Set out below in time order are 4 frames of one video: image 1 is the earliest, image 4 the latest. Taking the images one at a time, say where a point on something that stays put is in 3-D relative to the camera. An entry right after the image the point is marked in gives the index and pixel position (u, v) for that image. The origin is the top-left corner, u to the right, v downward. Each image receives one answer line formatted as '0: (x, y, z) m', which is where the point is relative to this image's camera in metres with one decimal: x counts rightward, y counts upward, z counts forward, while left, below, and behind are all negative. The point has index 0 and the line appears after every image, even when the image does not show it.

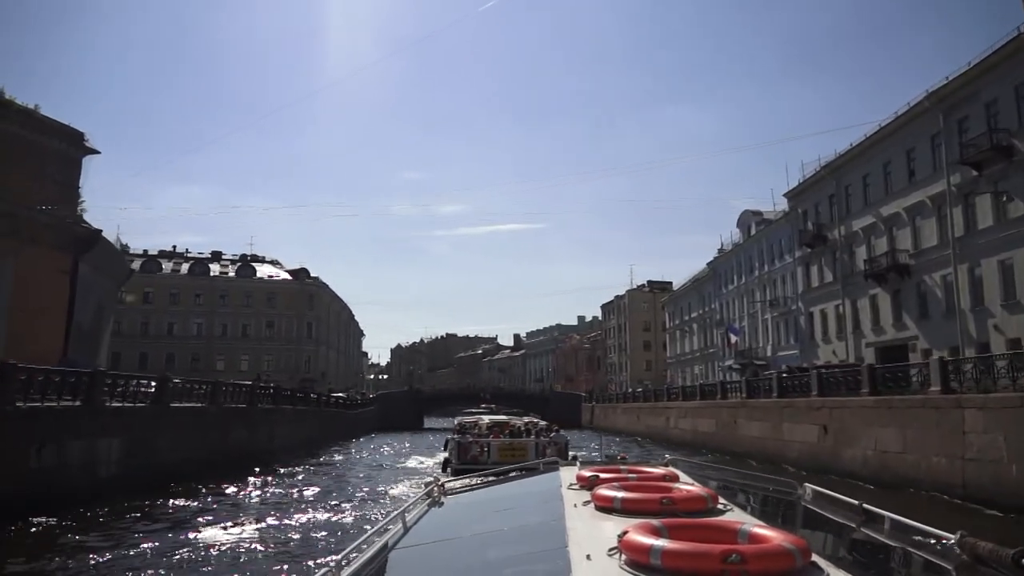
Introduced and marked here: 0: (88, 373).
0: (-5.5, -1.0, +9.6) m
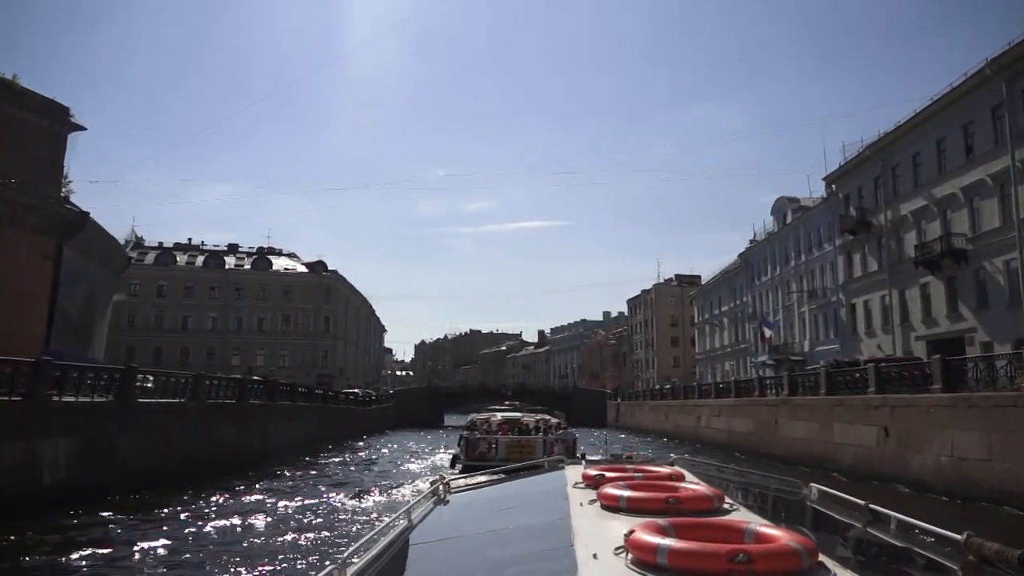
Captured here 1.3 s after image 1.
0: (-6.3, -1.1, +9.8) m
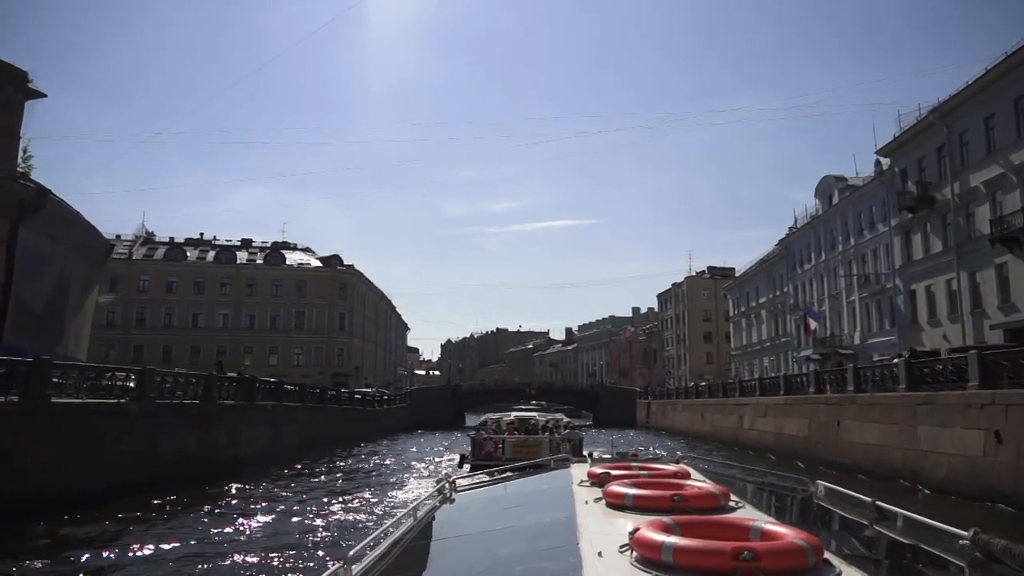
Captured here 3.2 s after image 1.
0: (-7.5, -0.9, +10.0) m
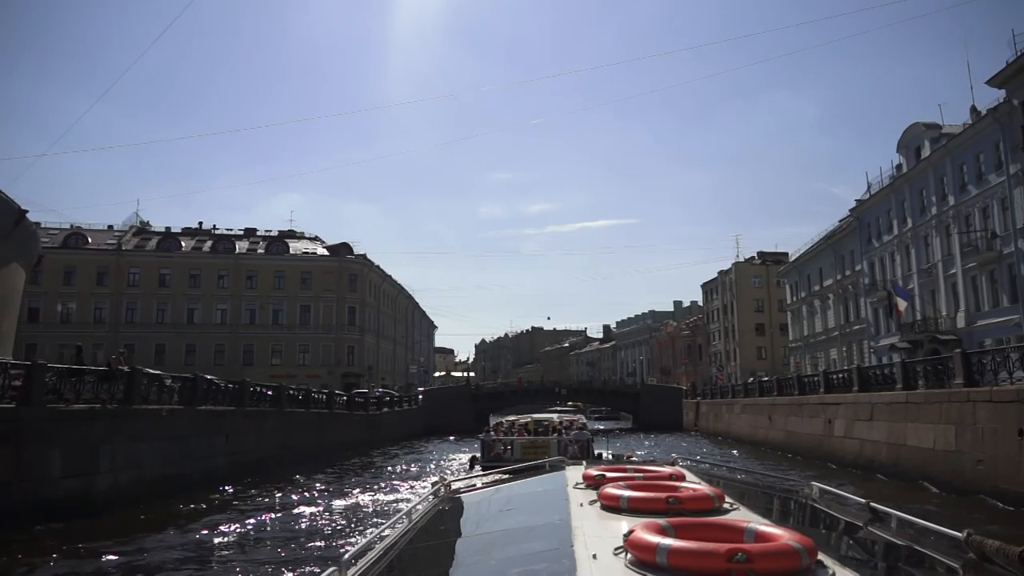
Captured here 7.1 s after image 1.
0: (-9.6, -0.4, +9.8) m
